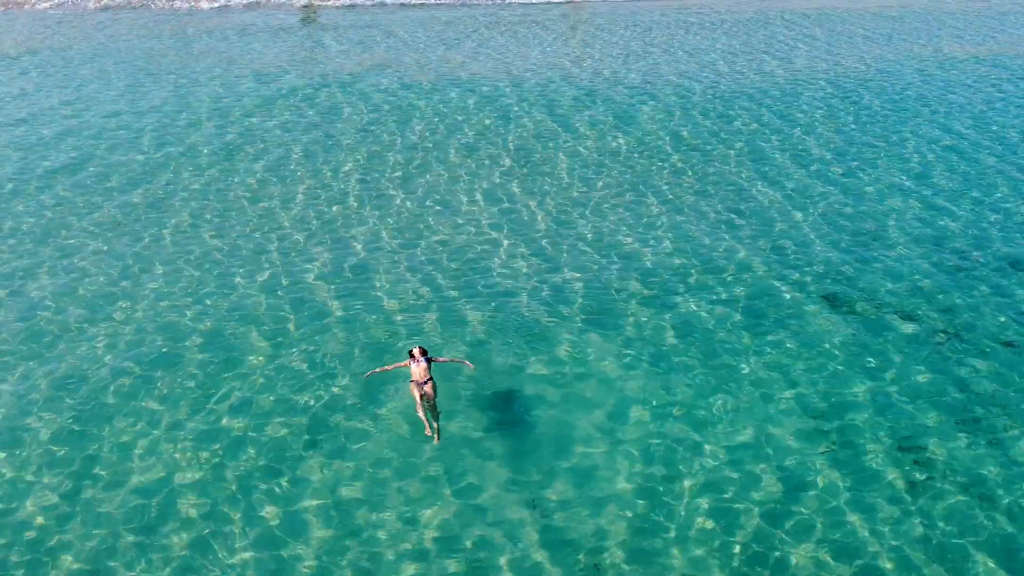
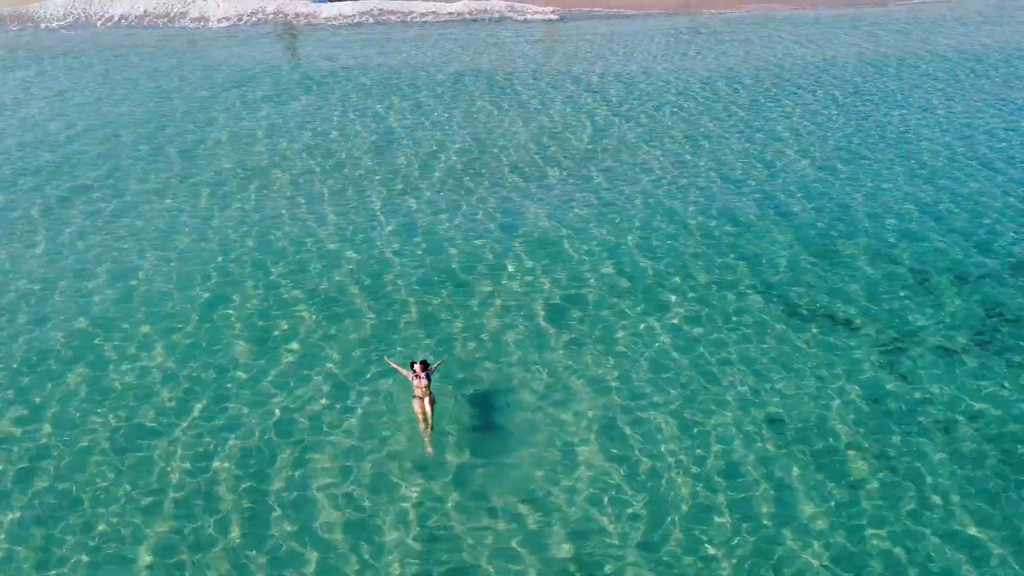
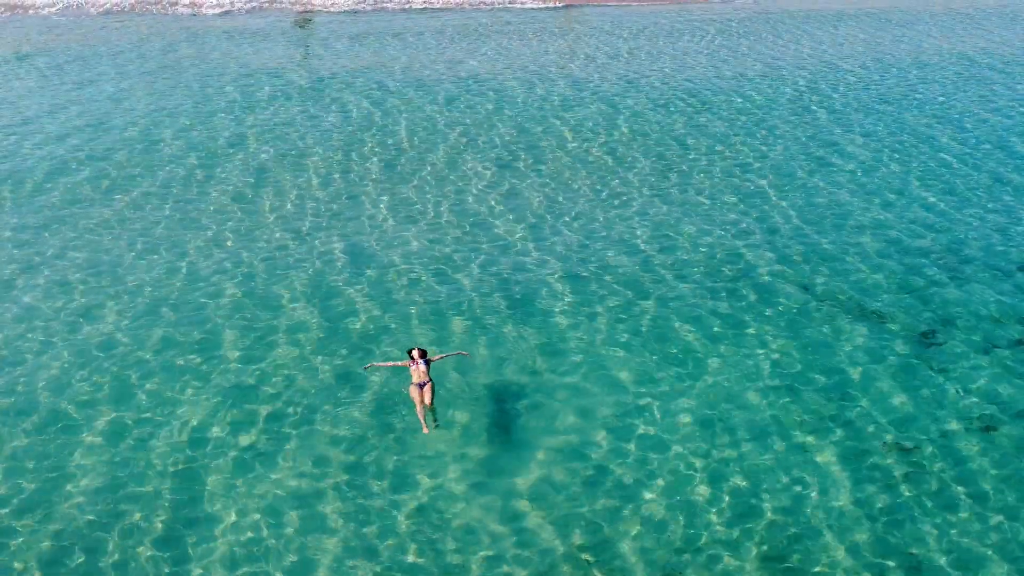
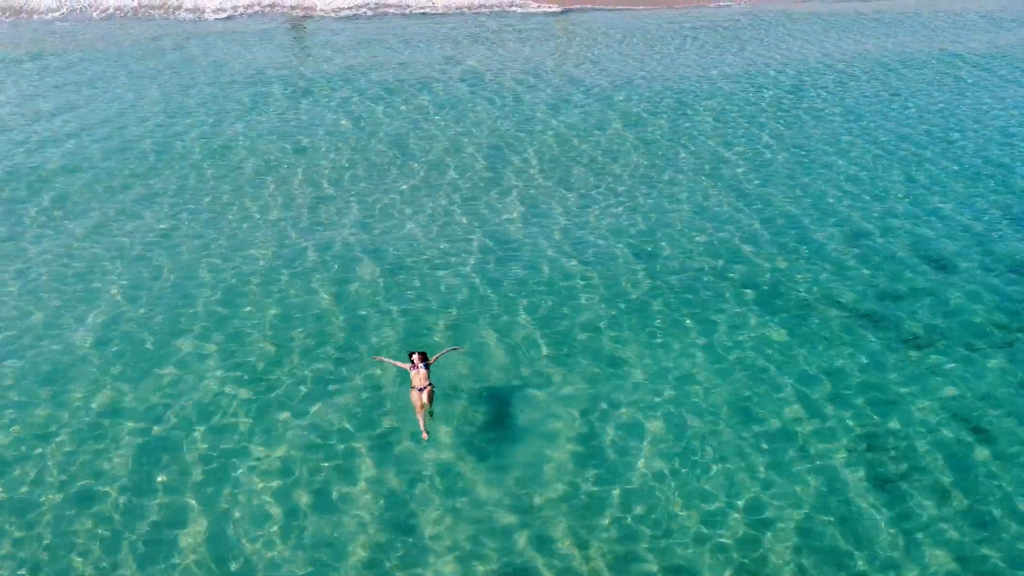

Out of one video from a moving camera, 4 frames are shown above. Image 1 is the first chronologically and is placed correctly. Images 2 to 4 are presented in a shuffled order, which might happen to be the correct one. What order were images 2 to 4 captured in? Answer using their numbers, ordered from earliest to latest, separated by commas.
3, 4, 2
